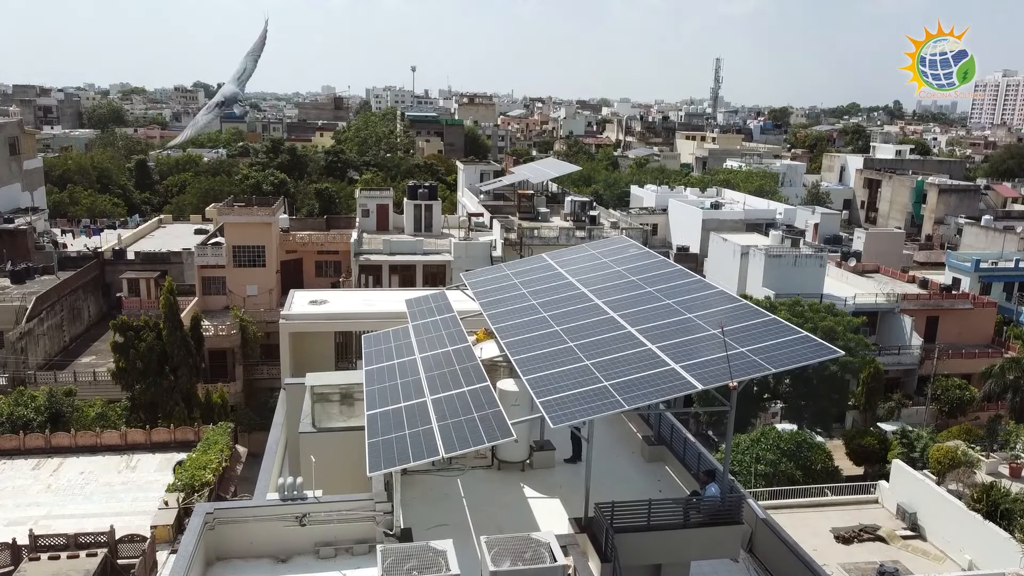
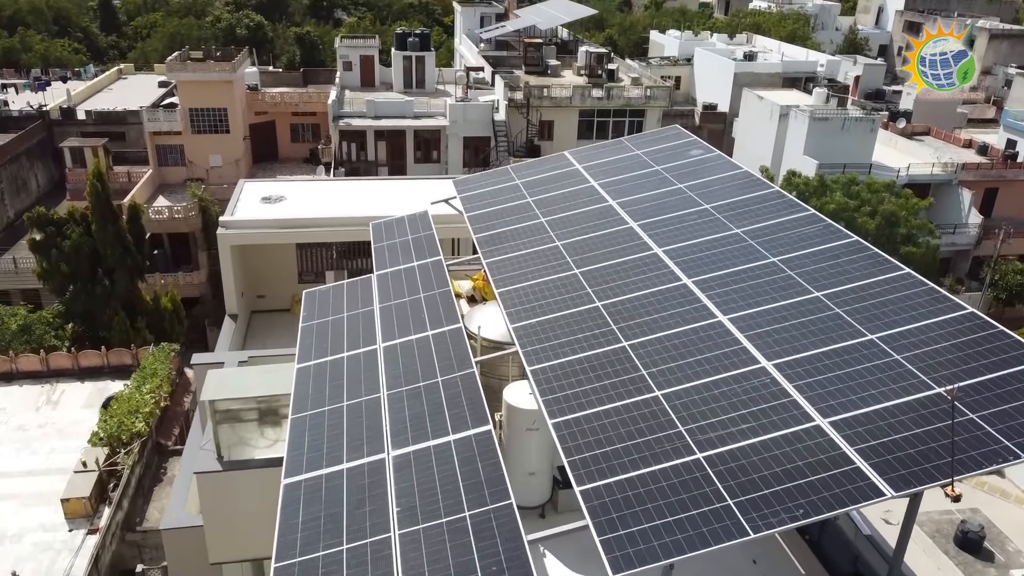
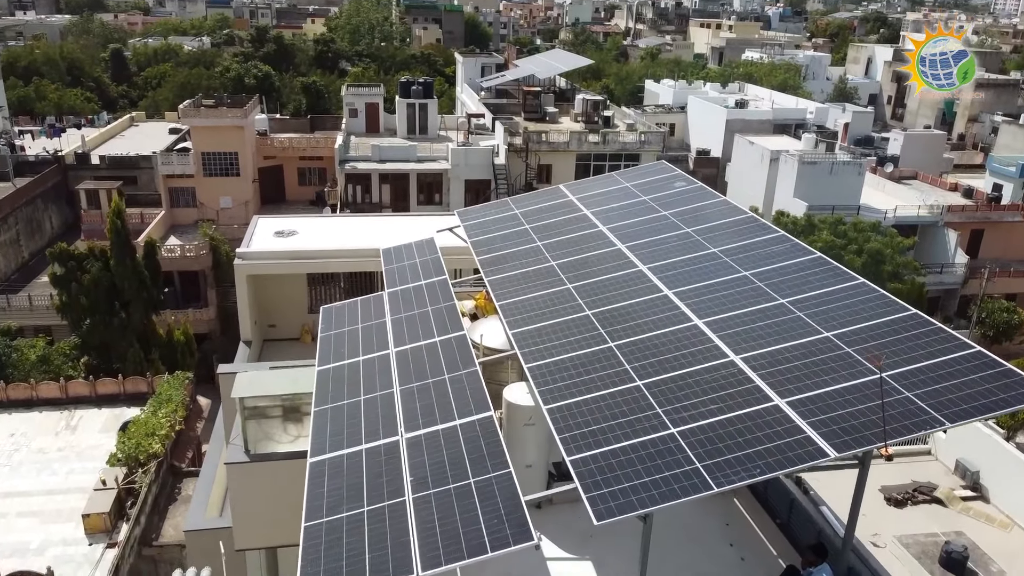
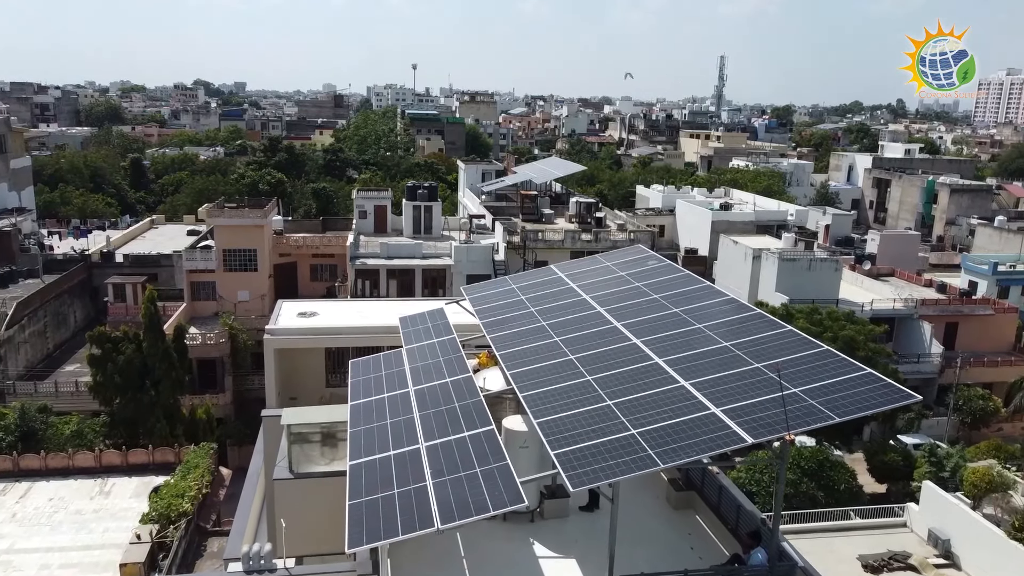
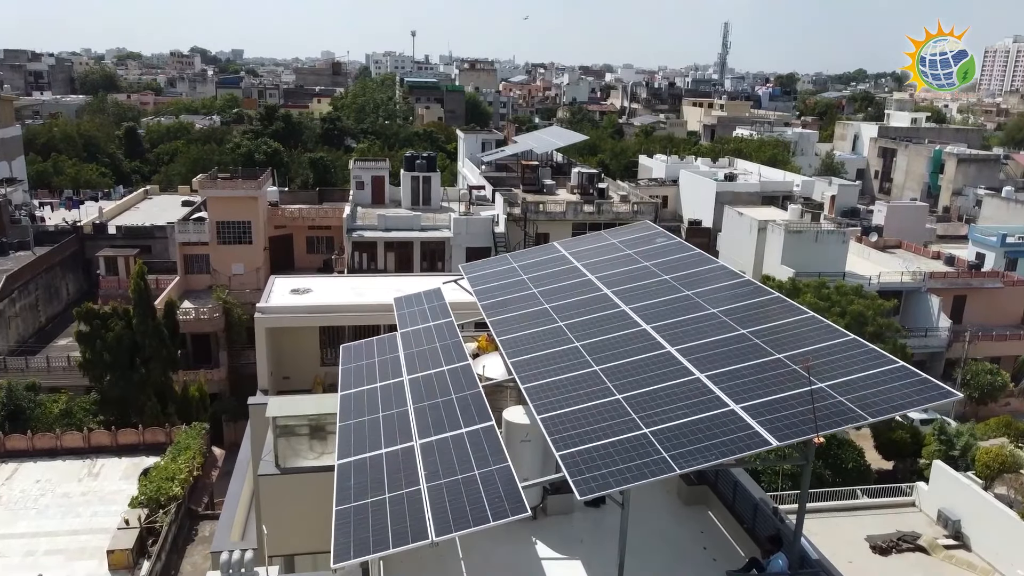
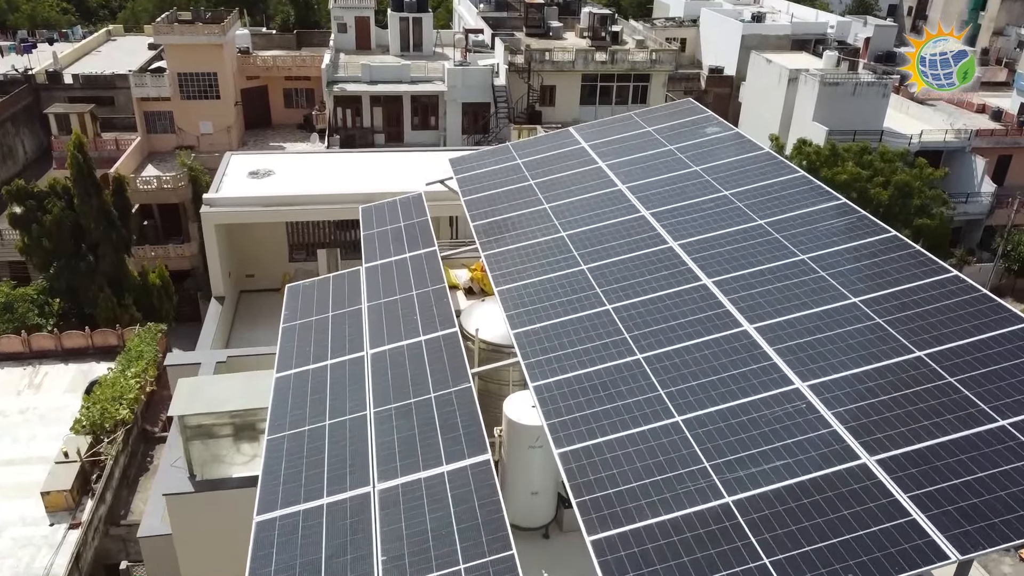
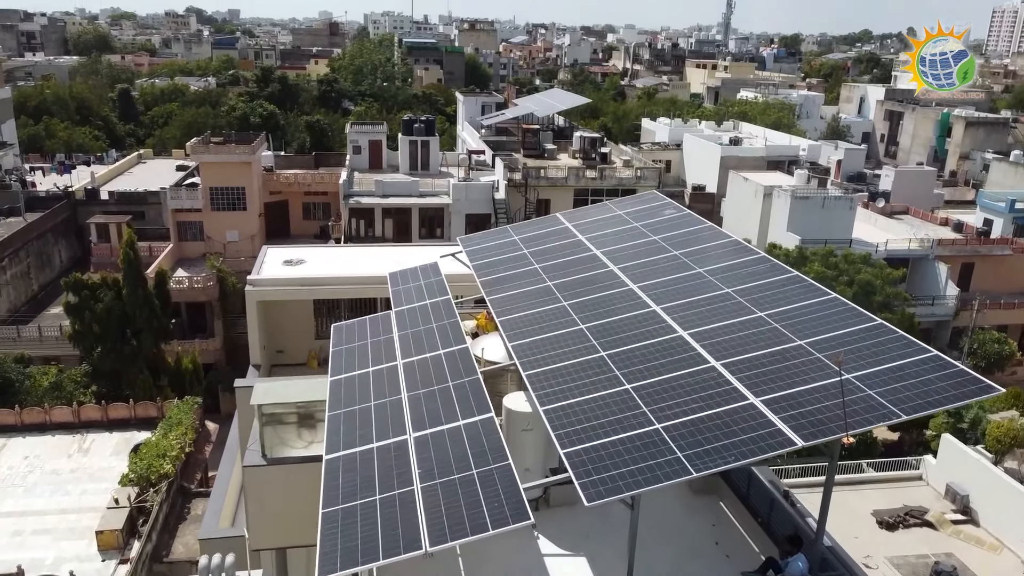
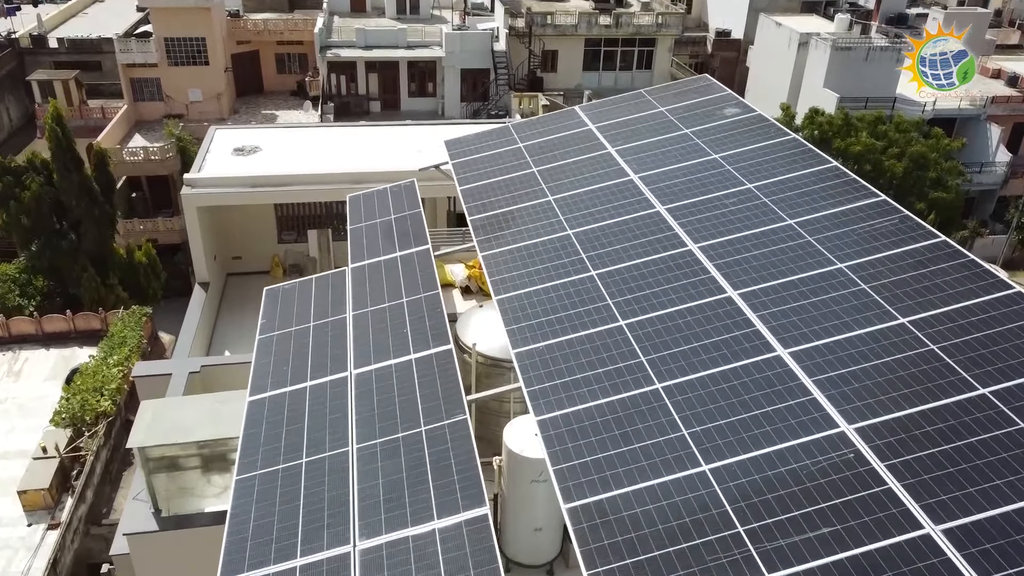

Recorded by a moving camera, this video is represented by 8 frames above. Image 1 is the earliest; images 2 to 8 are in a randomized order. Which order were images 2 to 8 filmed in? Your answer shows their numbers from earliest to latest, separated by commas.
4, 5, 7, 3, 2, 6, 8
